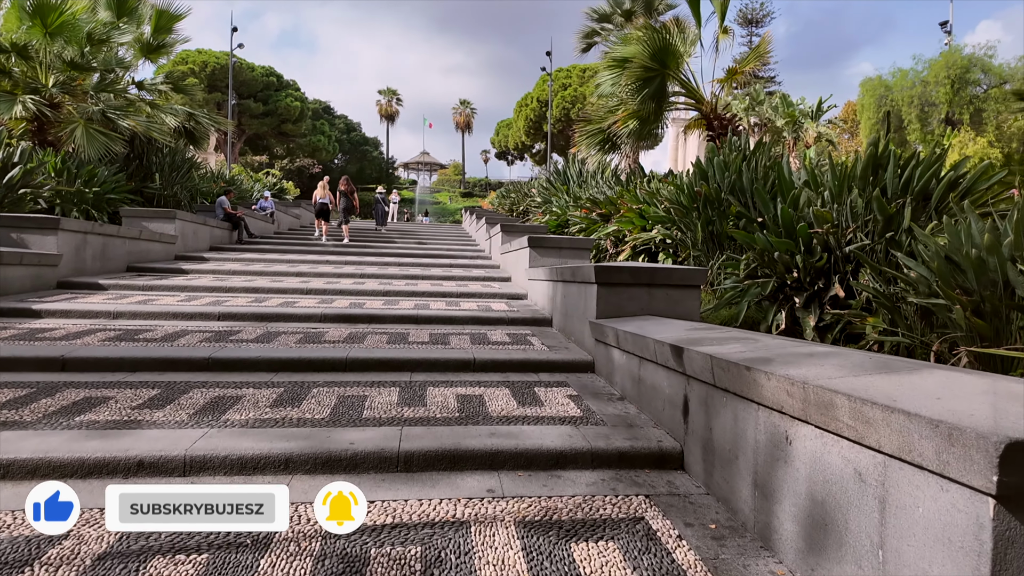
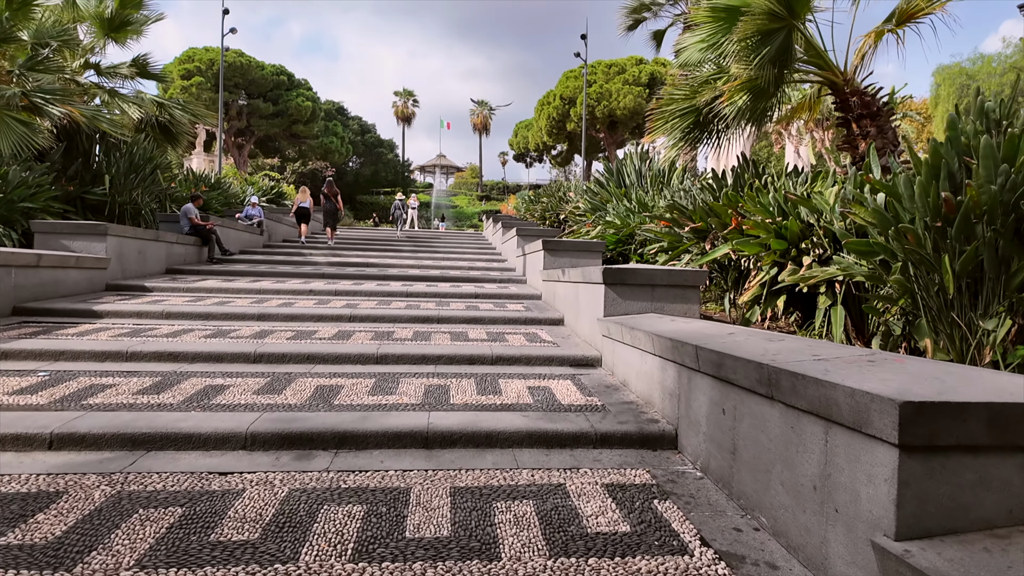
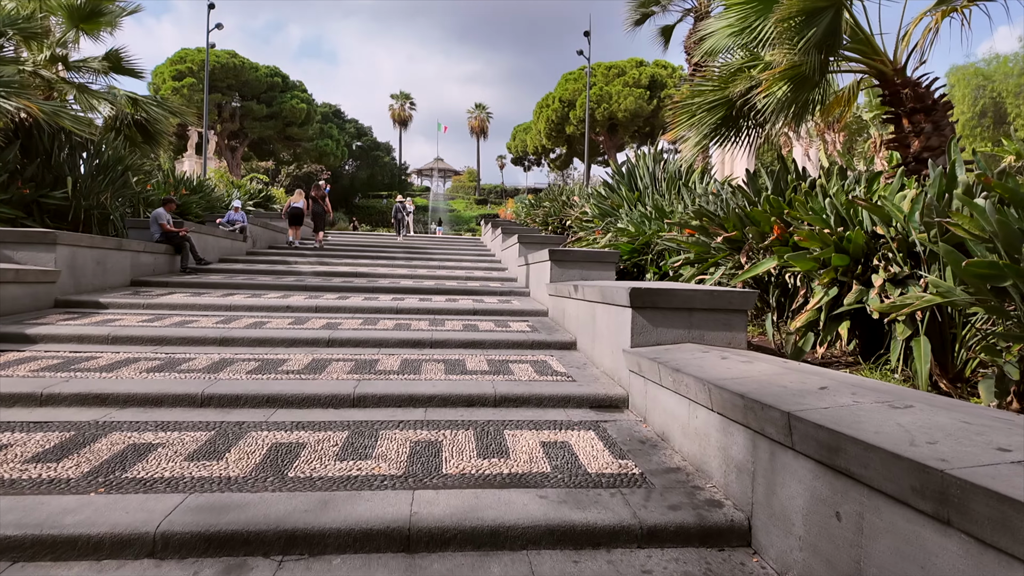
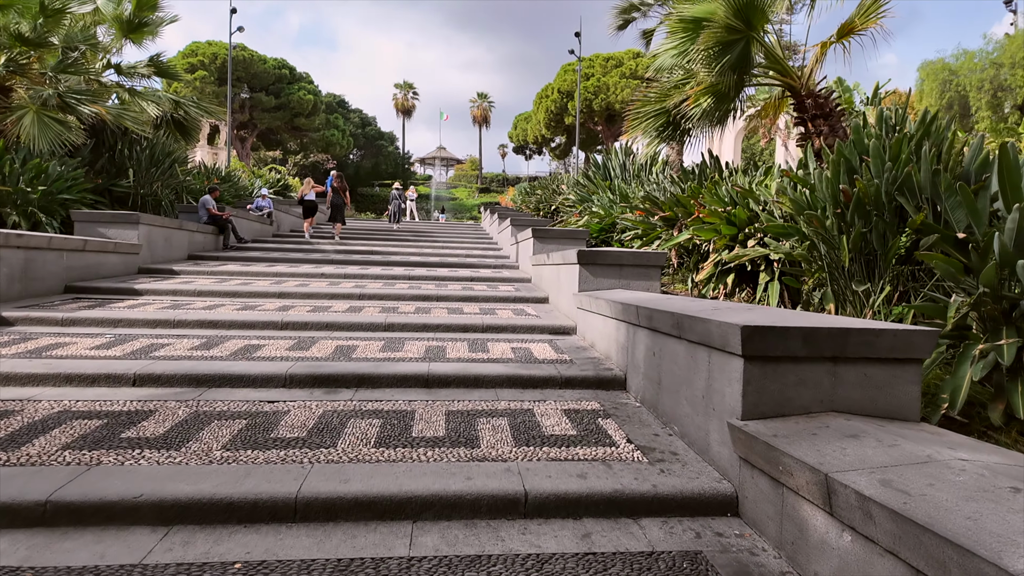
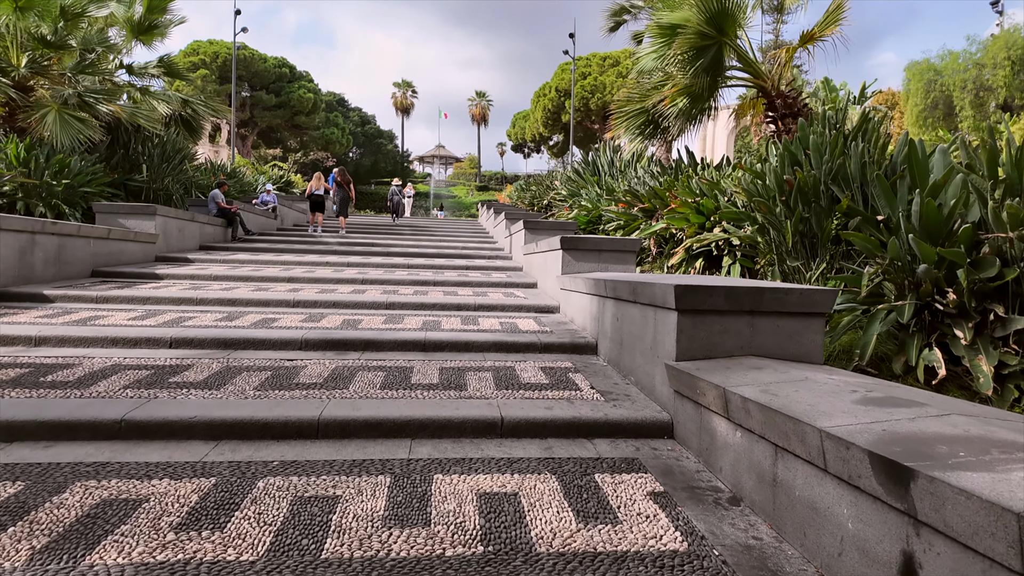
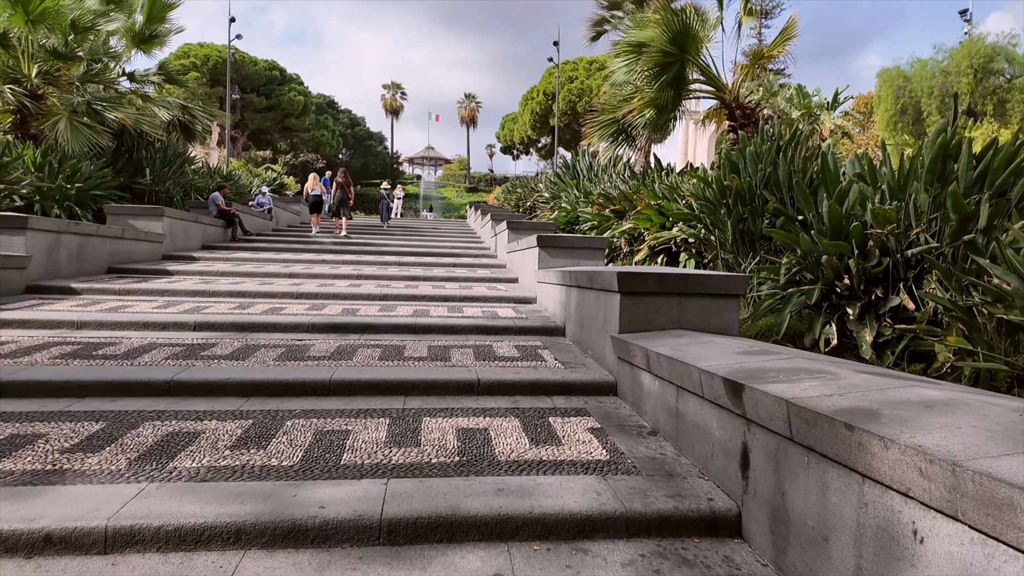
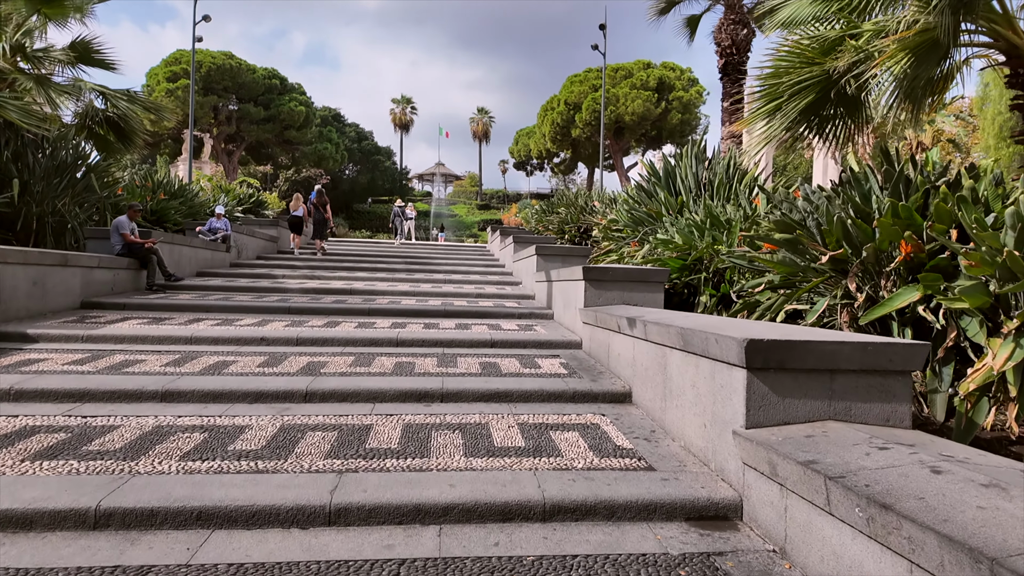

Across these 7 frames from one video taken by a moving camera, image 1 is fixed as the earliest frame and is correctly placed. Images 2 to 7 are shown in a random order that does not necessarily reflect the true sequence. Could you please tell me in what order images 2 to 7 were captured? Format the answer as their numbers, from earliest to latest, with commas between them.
6, 5, 4, 2, 3, 7
